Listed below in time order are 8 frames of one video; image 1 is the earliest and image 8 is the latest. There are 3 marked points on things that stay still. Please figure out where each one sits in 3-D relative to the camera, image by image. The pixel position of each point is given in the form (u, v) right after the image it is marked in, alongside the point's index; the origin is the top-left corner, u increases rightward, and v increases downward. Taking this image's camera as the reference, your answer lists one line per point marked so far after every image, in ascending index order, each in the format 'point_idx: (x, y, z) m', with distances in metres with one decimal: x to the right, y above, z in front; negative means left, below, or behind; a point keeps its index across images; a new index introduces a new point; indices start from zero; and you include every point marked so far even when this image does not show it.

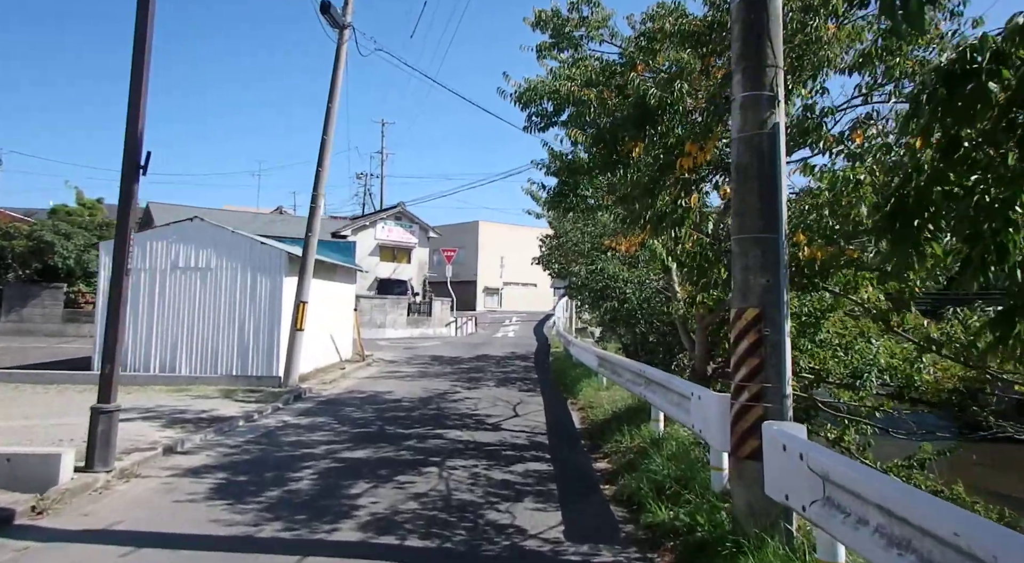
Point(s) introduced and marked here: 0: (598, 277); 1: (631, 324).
0: (+1.7, +0.2, +14.7) m
1: (+2.3, -0.8, +15.0) m
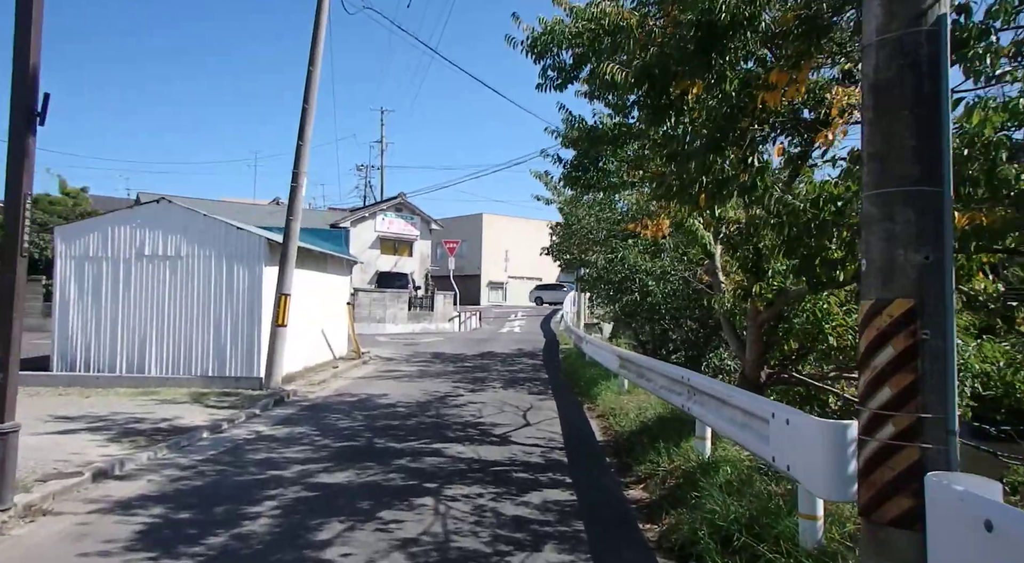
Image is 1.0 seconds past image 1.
0: (+1.9, +0.3, +13.2) m
1: (+2.5, -0.6, +13.4) m
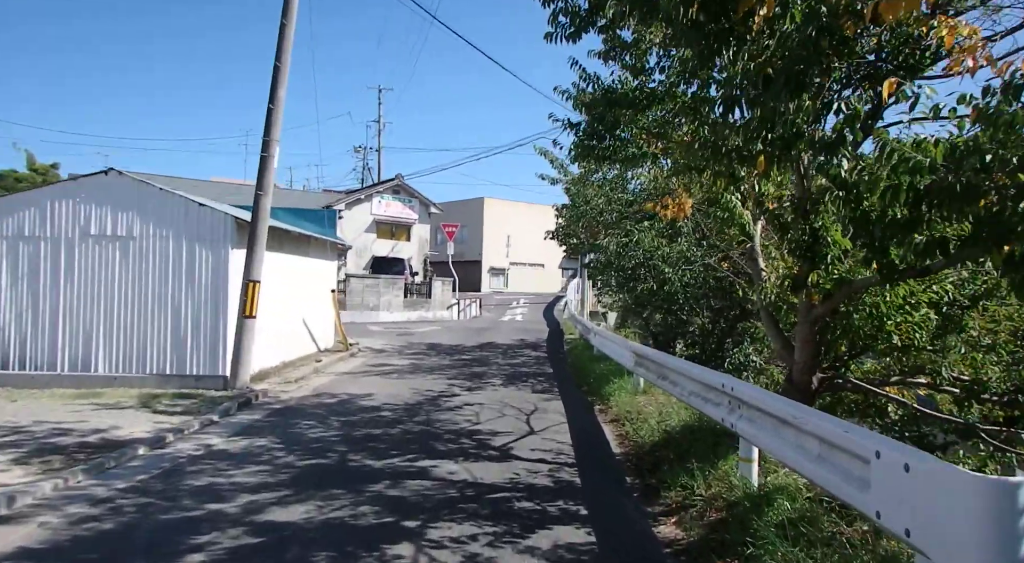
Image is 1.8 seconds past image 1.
0: (+1.9, +0.5, +11.9) m
1: (+2.5, -0.4, +12.2) m
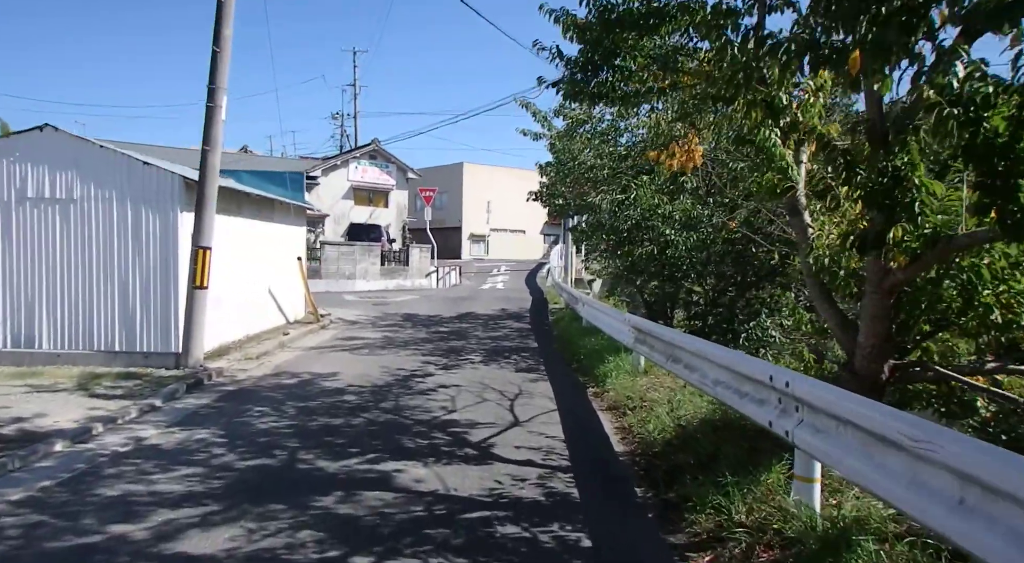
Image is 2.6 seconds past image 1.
0: (+1.6, +1.0, +10.6) m
1: (+2.2, +0.1, +10.9) m
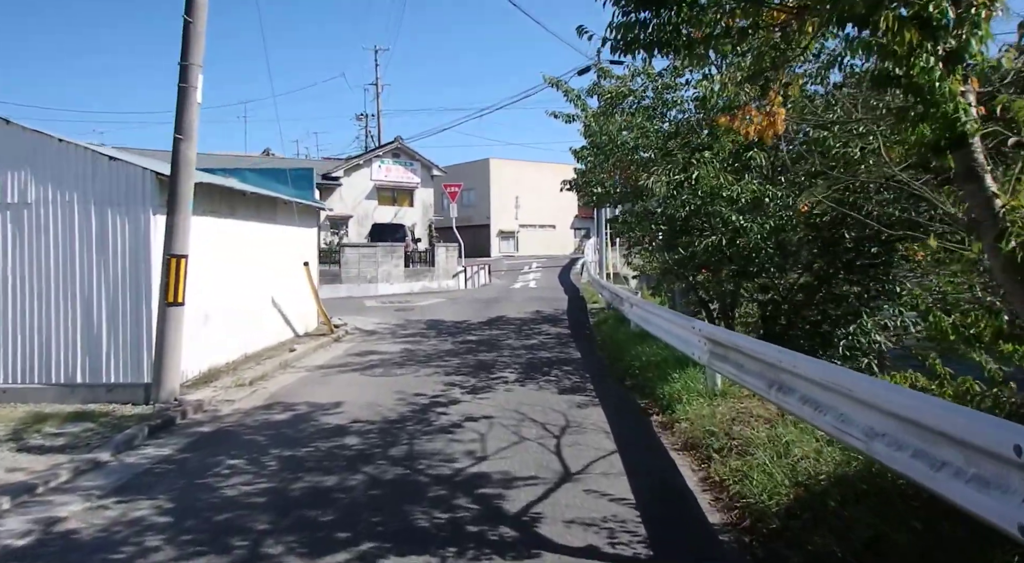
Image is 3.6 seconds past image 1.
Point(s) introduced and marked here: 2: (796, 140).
0: (+2.0, +1.0, +8.7) m
1: (+2.7, +0.1, +9.0) m
2: (+3.1, +1.6, +8.4) m
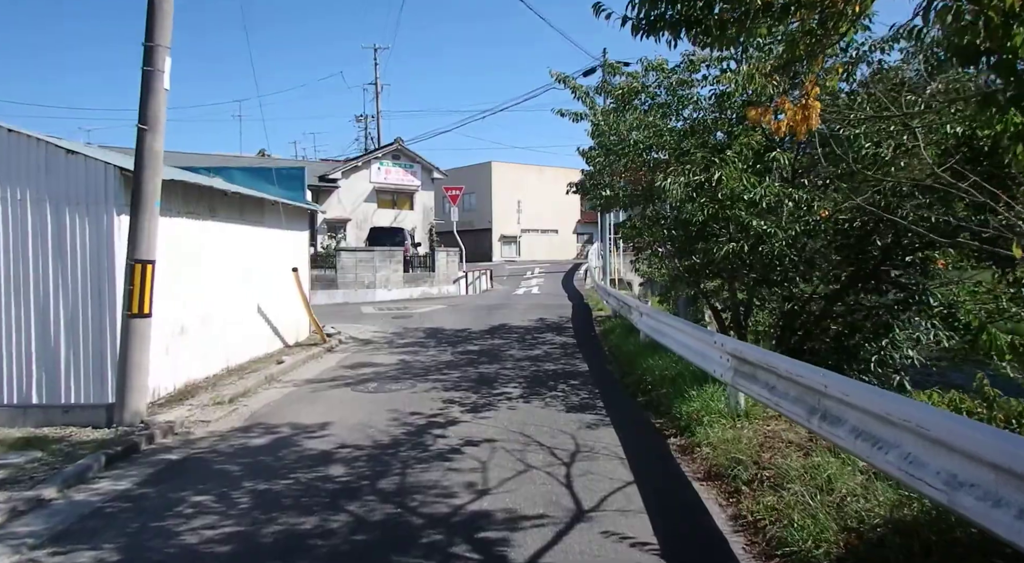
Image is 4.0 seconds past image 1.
0: (+2.1, +1.0, +8.1) m
1: (+2.7, 0.0, +8.4) m
2: (+3.1, +1.5, +7.8) m
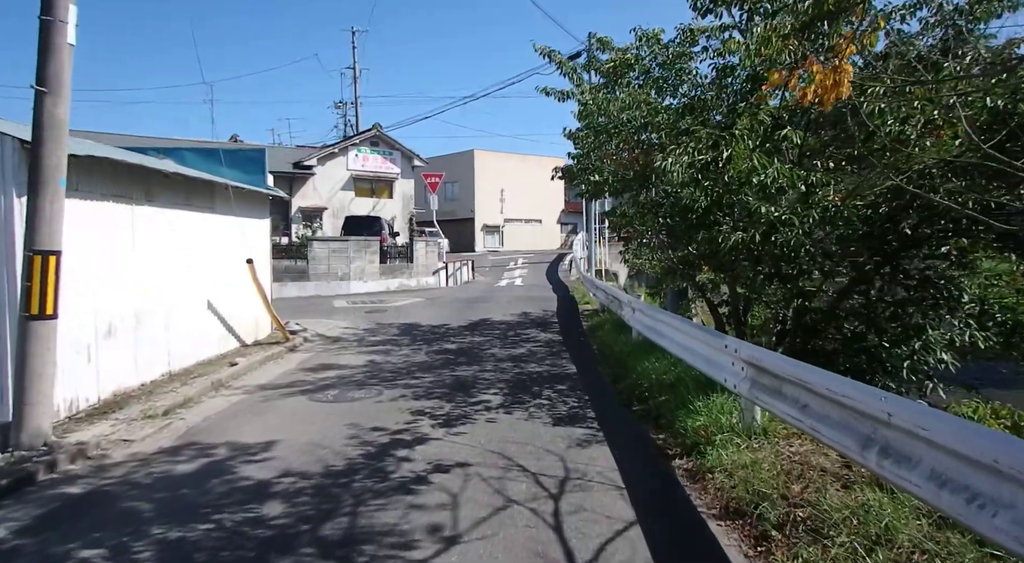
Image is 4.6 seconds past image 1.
0: (+1.9, +1.0, +7.1) m
1: (+2.5, +0.1, +7.4) m
2: (+3.0, +1.5, +6.8) m
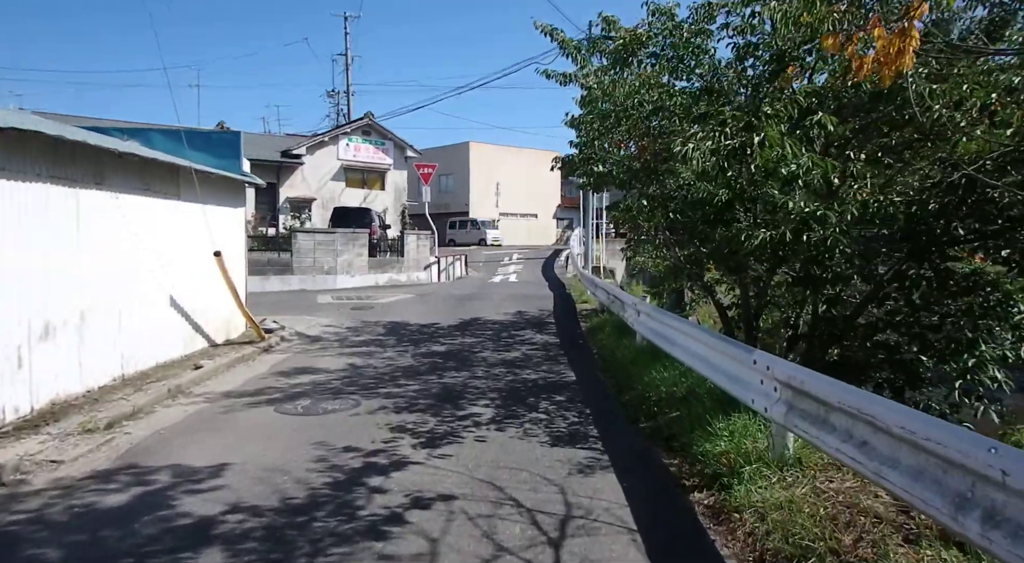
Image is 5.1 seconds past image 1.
0: (+1.9, +1.0, +6.2) m
1: (+2.5, +0.1, +6.6) m
2: (+2.9, +1.5, +6.0) m
